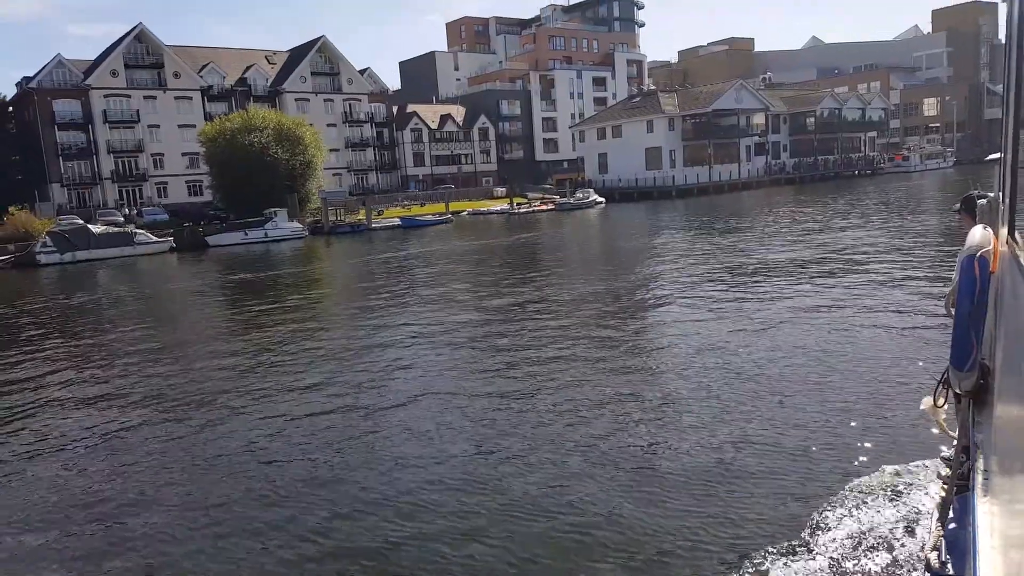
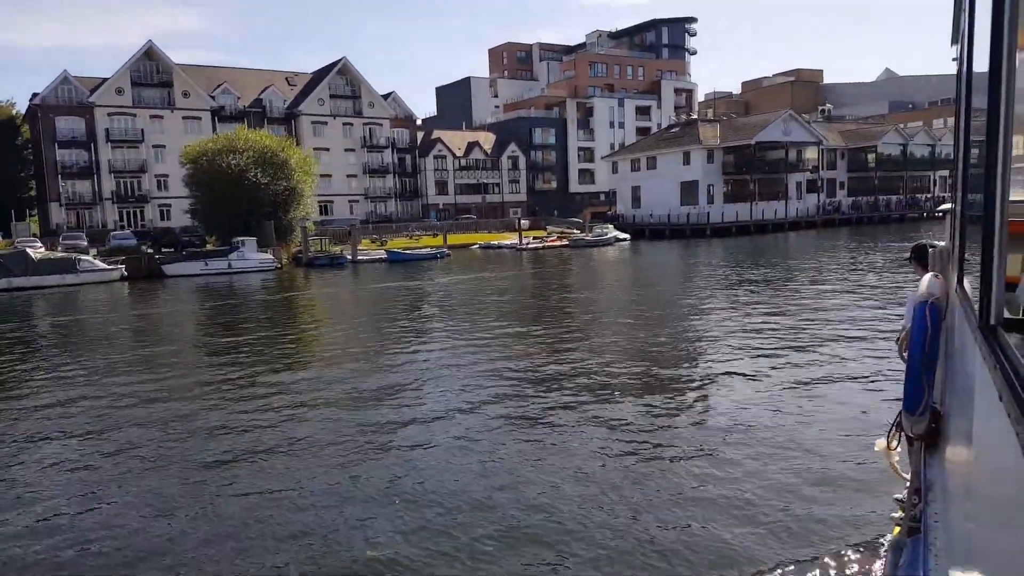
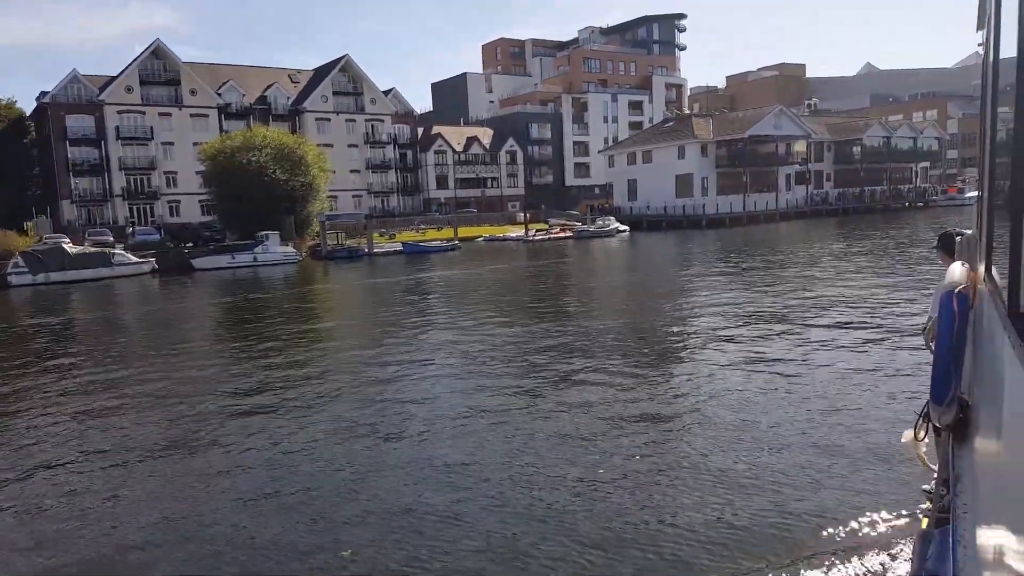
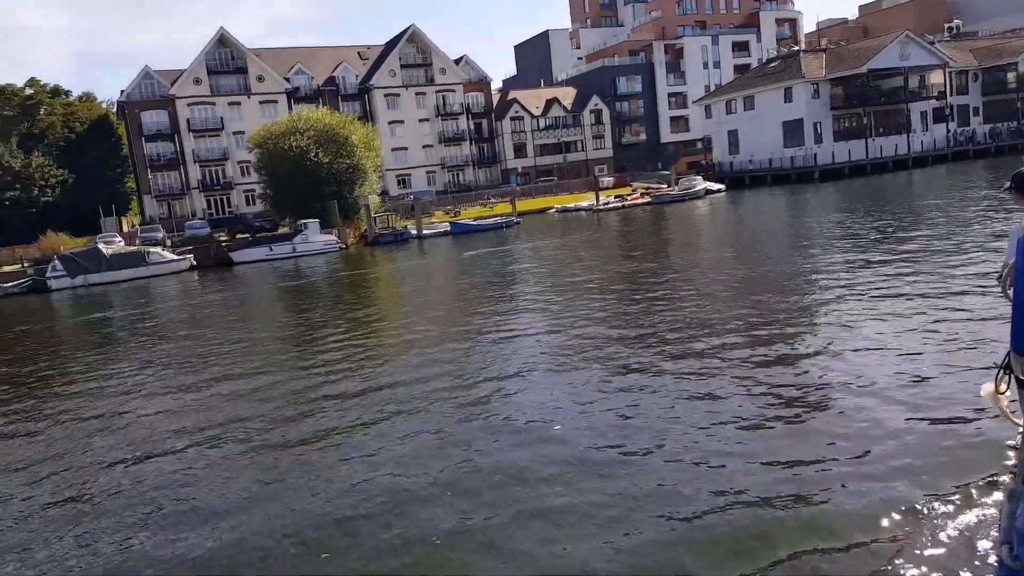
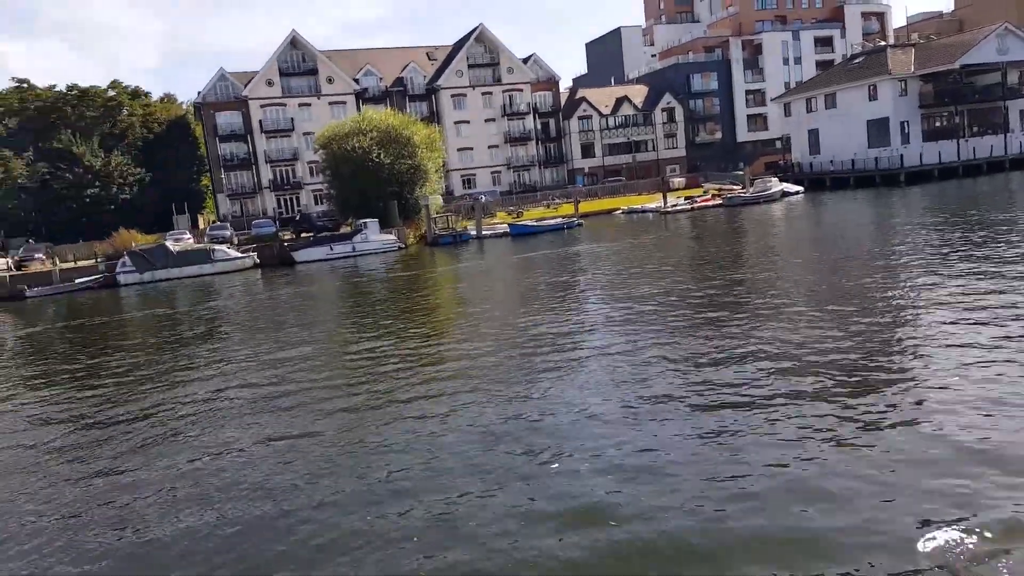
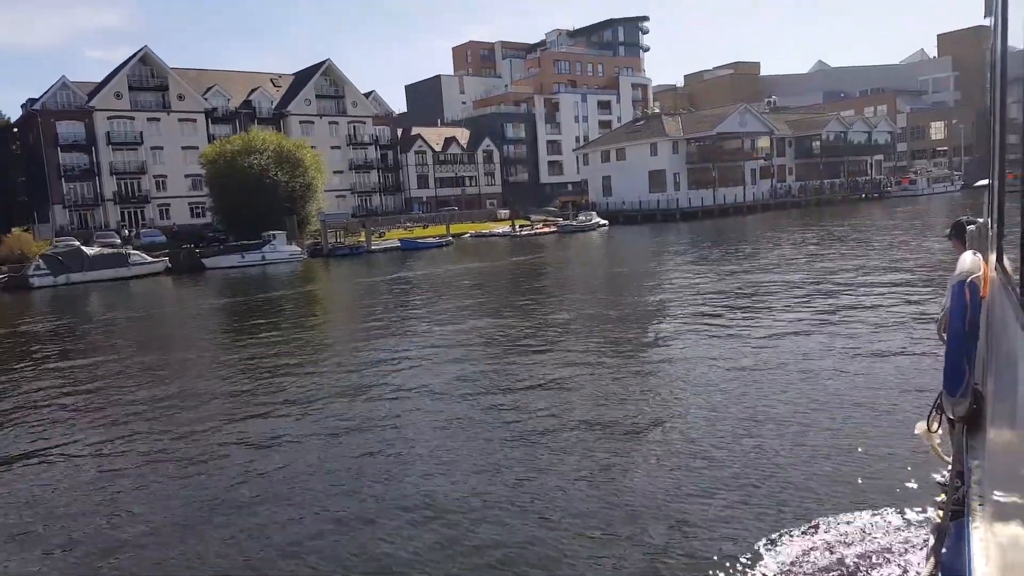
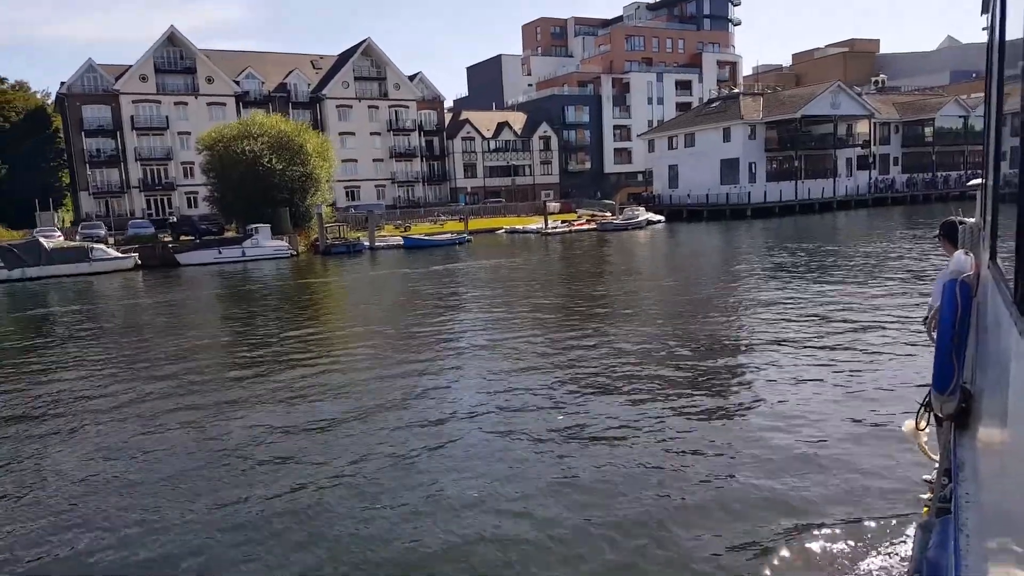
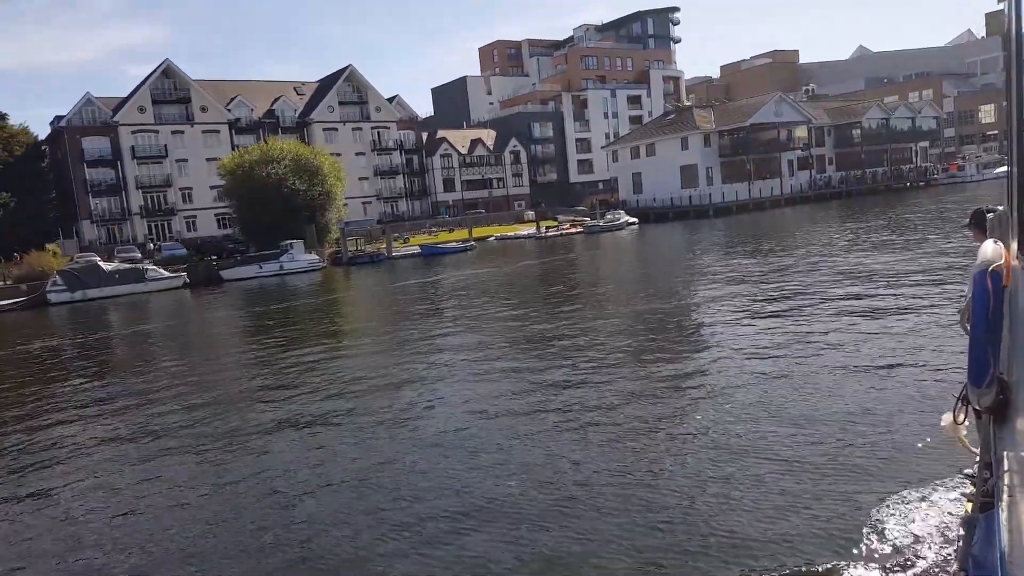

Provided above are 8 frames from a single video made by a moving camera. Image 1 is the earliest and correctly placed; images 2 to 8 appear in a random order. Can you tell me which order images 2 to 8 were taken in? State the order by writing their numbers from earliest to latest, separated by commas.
6, 8, 3, 2, 7, 4, 5
